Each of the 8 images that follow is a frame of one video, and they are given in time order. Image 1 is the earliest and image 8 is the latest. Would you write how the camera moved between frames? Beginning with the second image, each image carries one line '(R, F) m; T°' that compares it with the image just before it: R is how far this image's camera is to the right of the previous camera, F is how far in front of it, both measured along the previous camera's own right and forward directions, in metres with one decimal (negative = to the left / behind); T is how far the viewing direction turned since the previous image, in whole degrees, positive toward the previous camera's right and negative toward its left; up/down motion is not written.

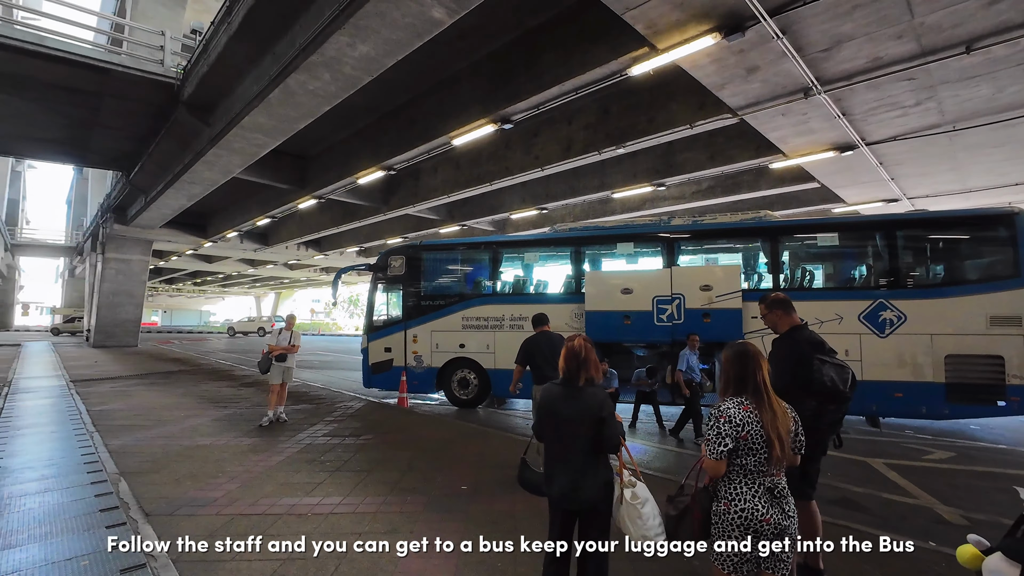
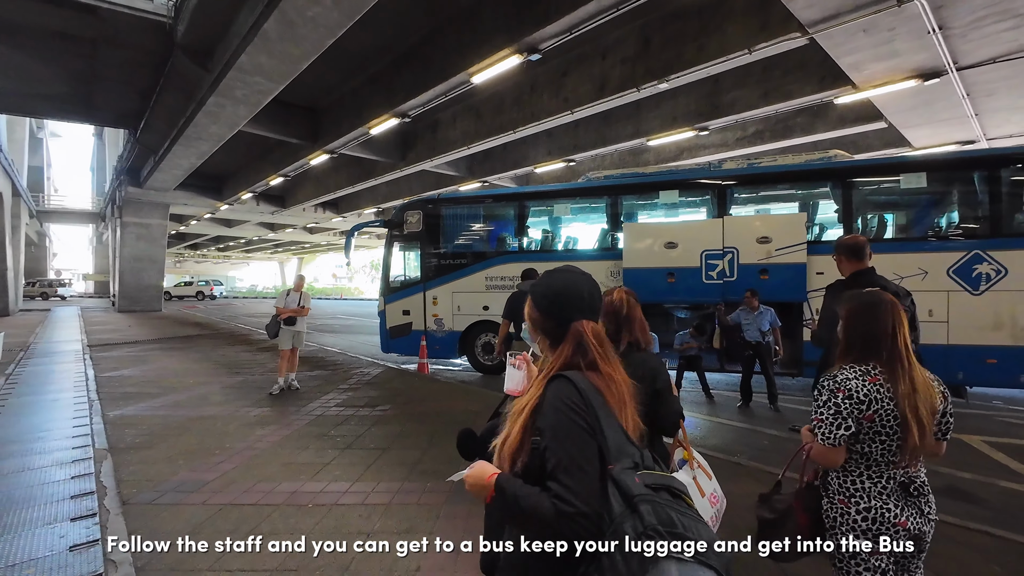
(-0.1, +0.9) m; -2°
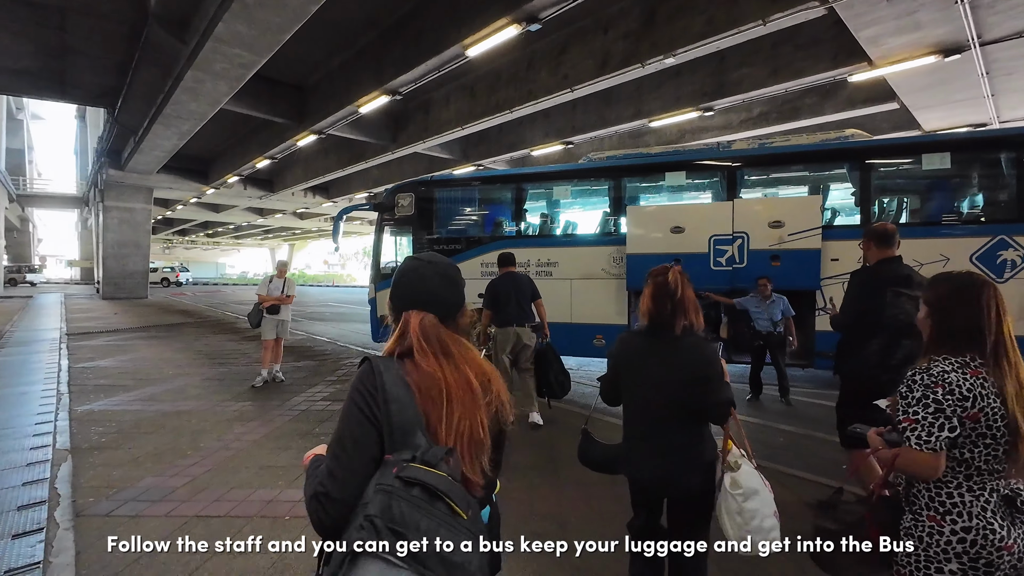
(-0.1, +0.4) m; +1°
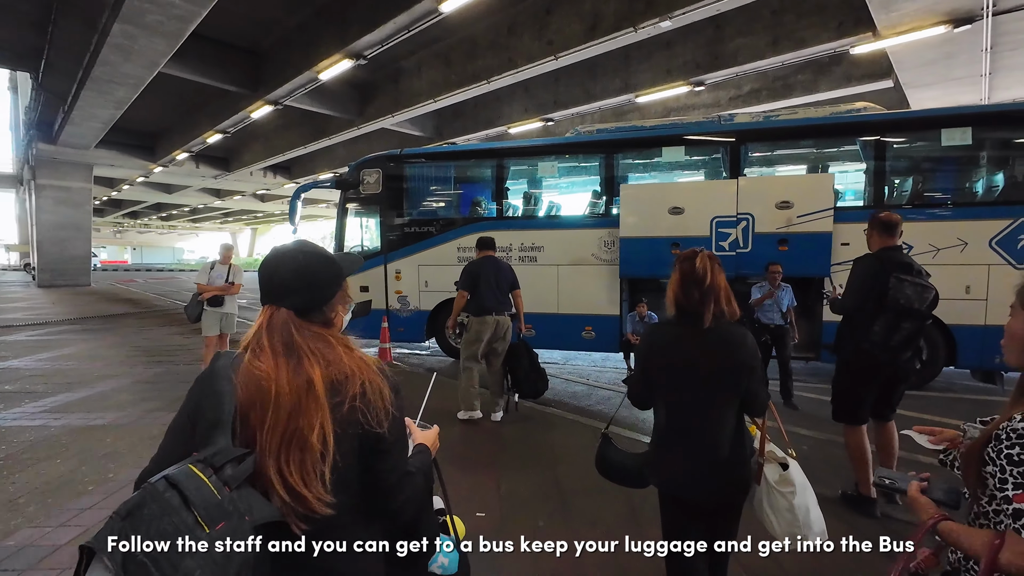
(-0.1, +0.8) m; +3°
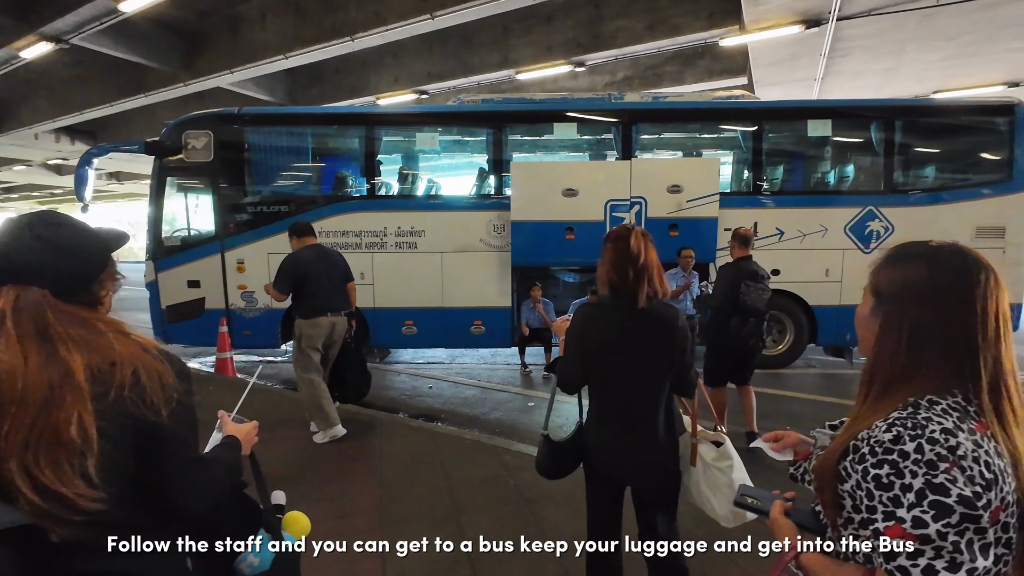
(-0.1, +0.9) m; +15°
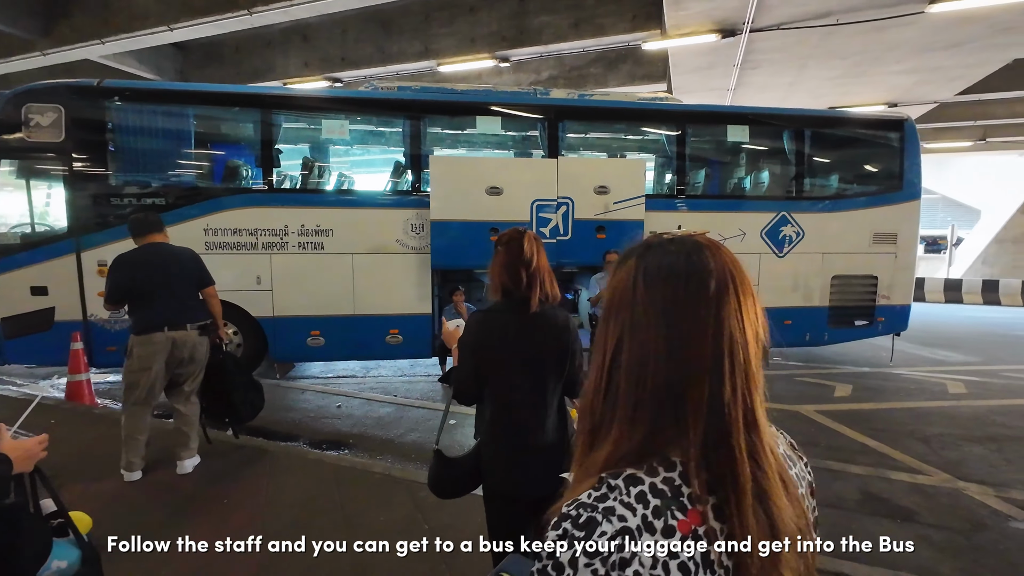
(+0.1, +0.4) m; +9°
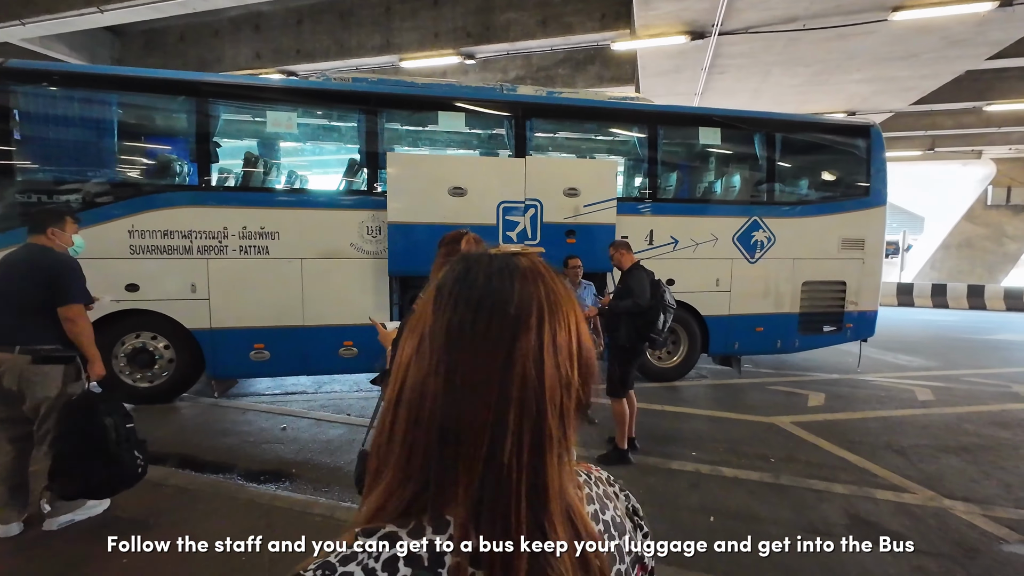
(0.0, +0.4) m; +4°
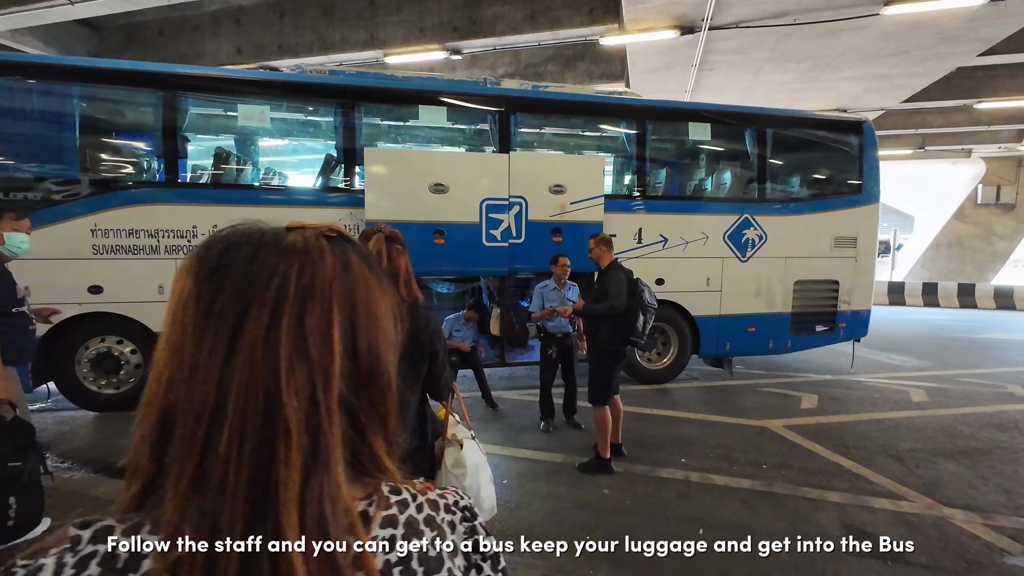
(+0.1, +0.2) m; +1°
